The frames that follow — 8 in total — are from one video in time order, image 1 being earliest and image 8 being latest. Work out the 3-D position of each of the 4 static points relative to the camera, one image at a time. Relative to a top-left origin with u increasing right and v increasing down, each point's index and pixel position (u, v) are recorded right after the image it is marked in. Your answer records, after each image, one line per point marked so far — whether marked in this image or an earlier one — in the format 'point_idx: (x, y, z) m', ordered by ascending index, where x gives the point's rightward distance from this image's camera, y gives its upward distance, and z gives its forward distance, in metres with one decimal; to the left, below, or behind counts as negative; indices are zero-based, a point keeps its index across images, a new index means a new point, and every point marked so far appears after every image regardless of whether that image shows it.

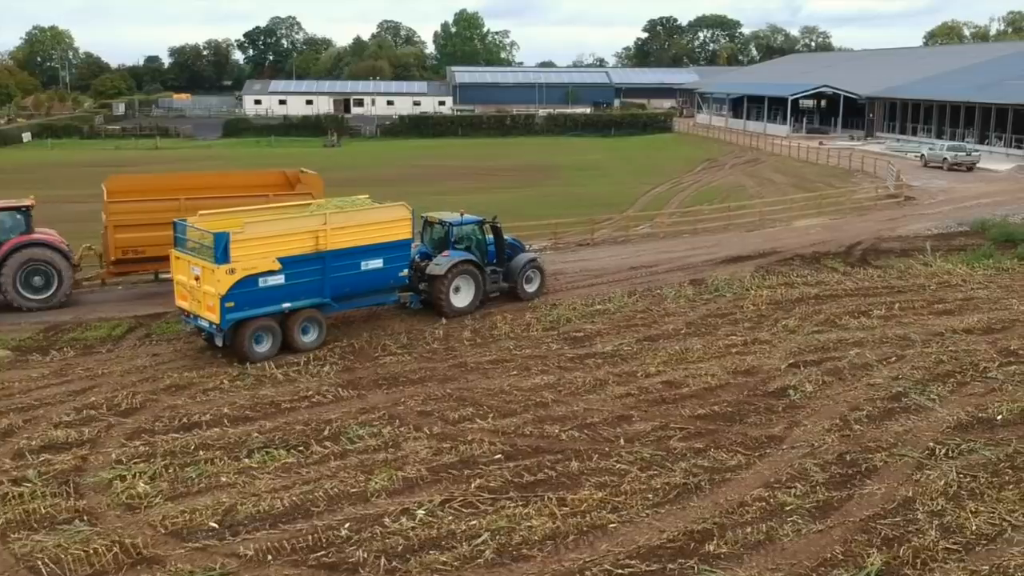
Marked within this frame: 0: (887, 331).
0: (+6.1, -0.7, +16.3) m
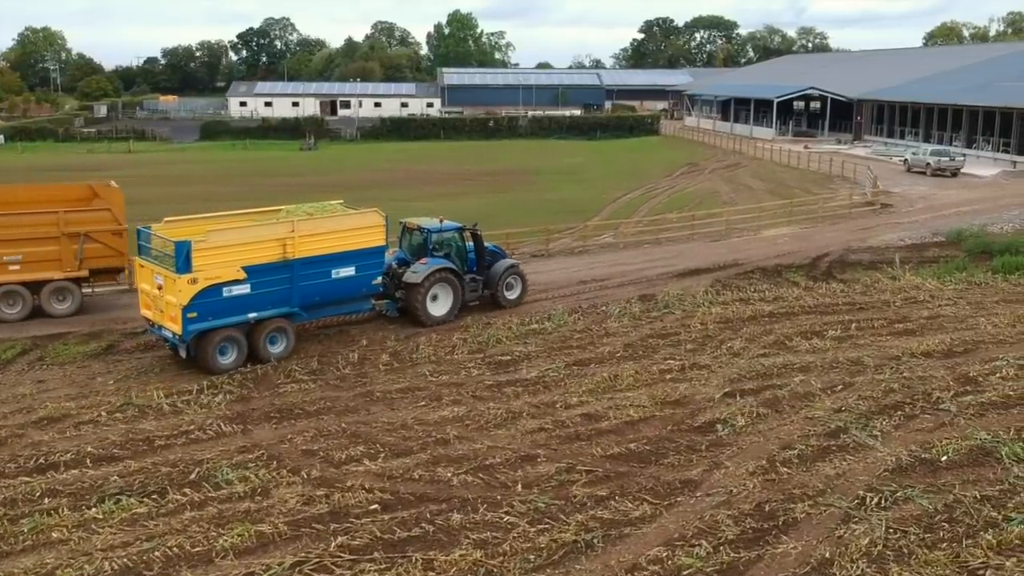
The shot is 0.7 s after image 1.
0: (+4.9, -1.0, +15.1) m
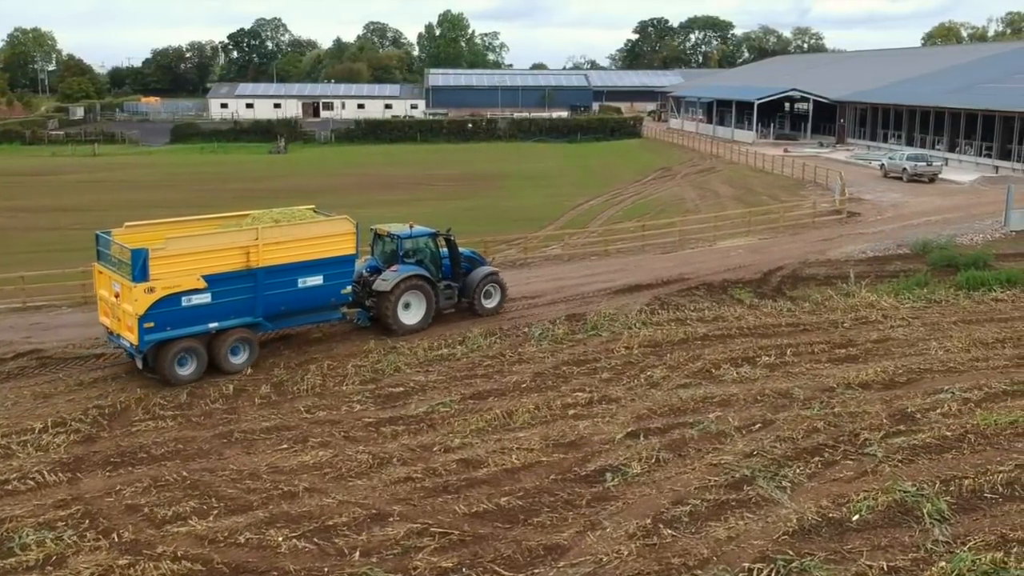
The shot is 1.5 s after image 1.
0: (+3.5, -1.3, +13.7) m
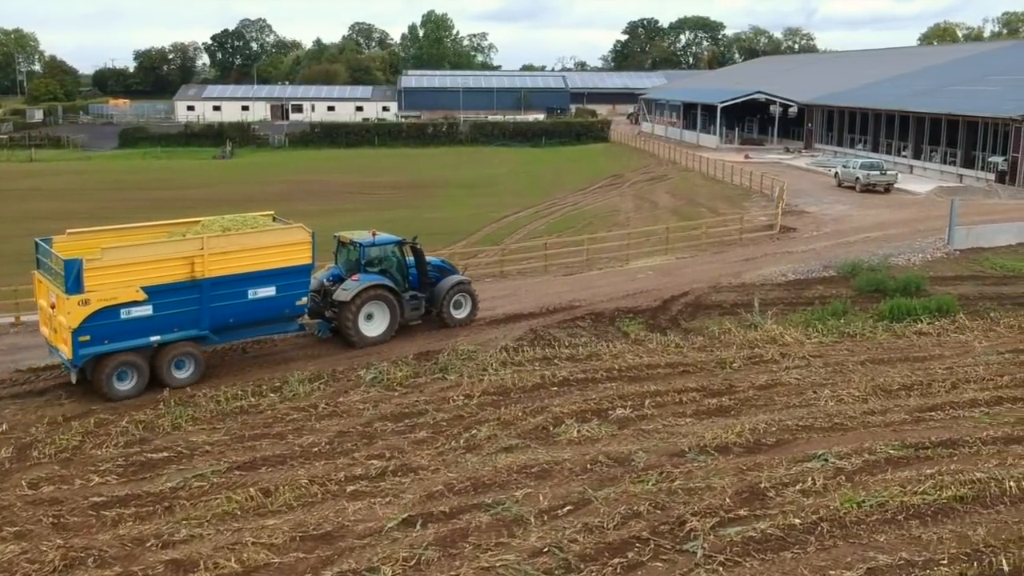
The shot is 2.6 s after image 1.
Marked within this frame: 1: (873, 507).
0: (+1.1, -1.8, +11.4) m
1: (+3.5, -2.1, +9.9) m
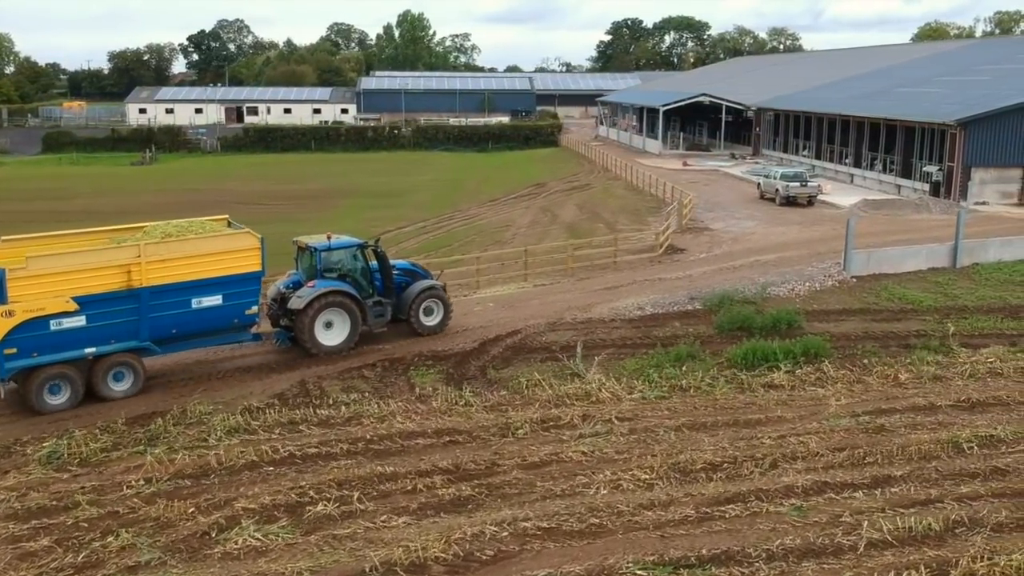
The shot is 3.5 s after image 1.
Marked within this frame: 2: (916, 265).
0: (-2.1, -2.4, +8.7) m
1: (+0.3, -2.7, +7.1) m
2: (+7.7, +0.4, +19.2) m
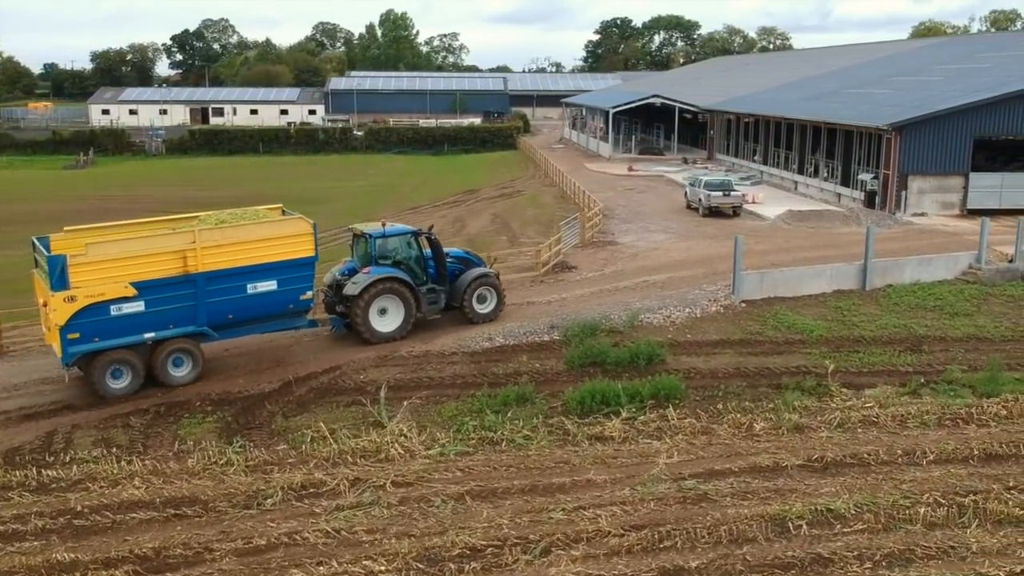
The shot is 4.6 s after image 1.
0: (-4.7, -2.8, +6.7) m
1: (-2.3, -3.1, +5.1) m
2: (+5.2, 0.0, +17.2) m
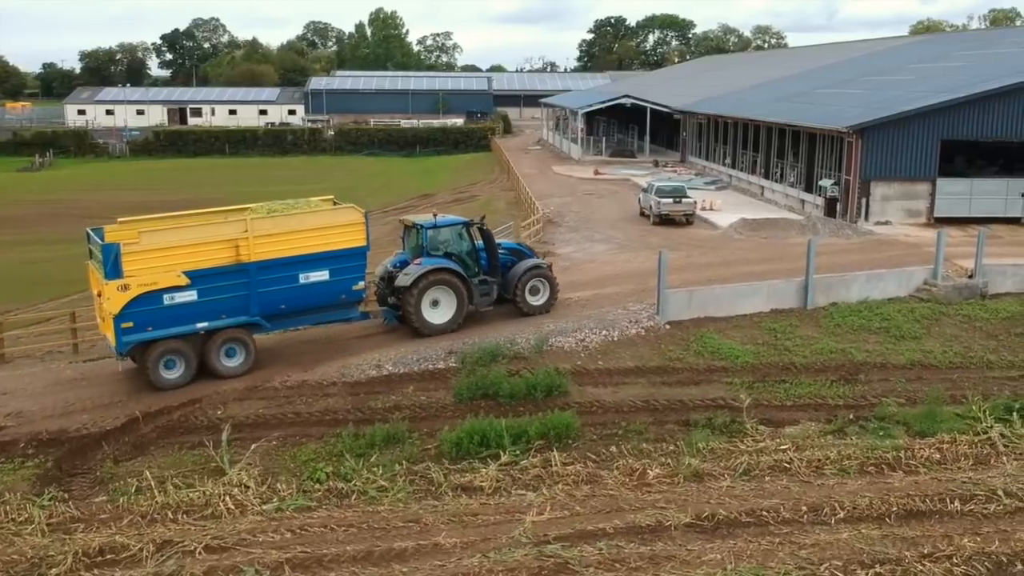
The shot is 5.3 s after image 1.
0: (-6.2, -3.1, +5.3) m
1: (-3.8, -3.4, +3.7) m
2: (+3.8, -0.3, +15.7) m
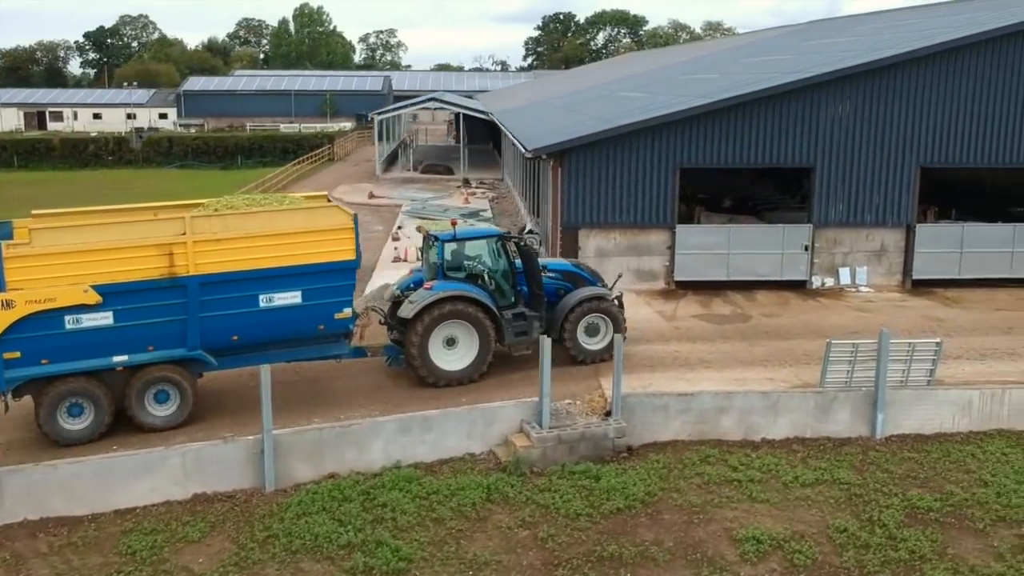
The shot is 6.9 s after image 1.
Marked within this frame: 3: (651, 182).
0: (-13.0, -4.6, -1.8) m
1: (-10.6, -4.9, -3.4) m
2: (-3.1, -1.7, +8.6) m
3: (+1.9, +1.6, +14.7) m
